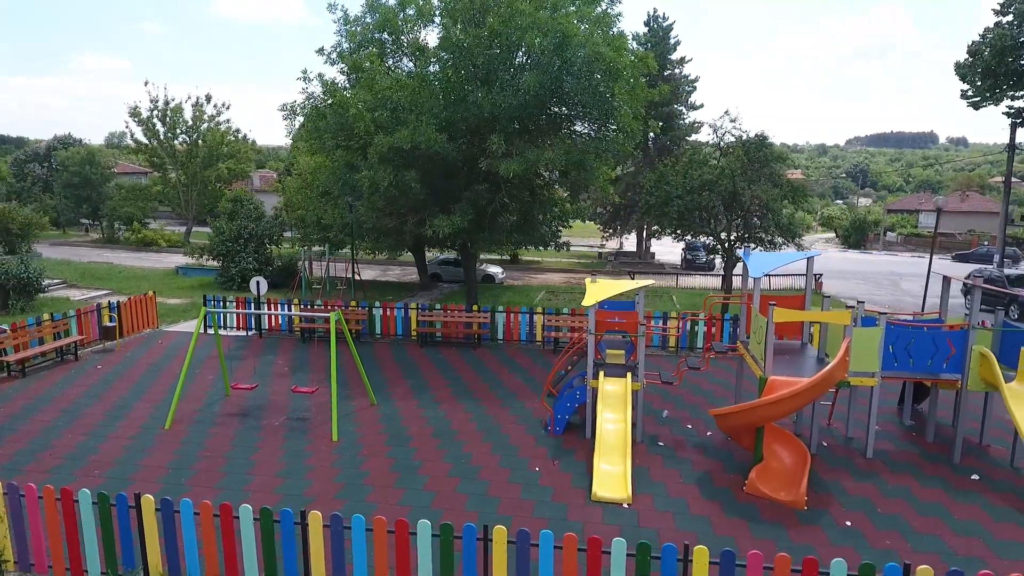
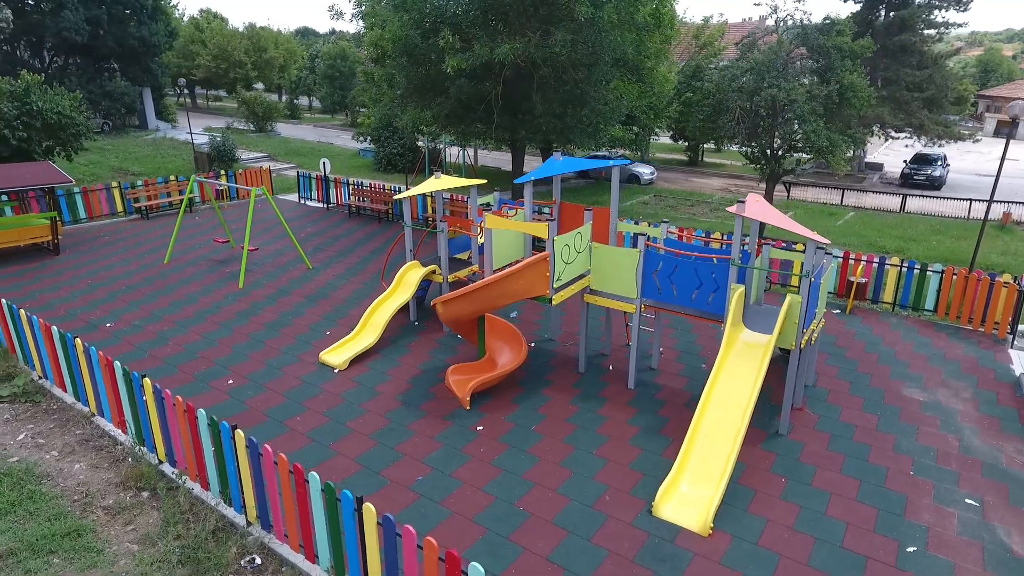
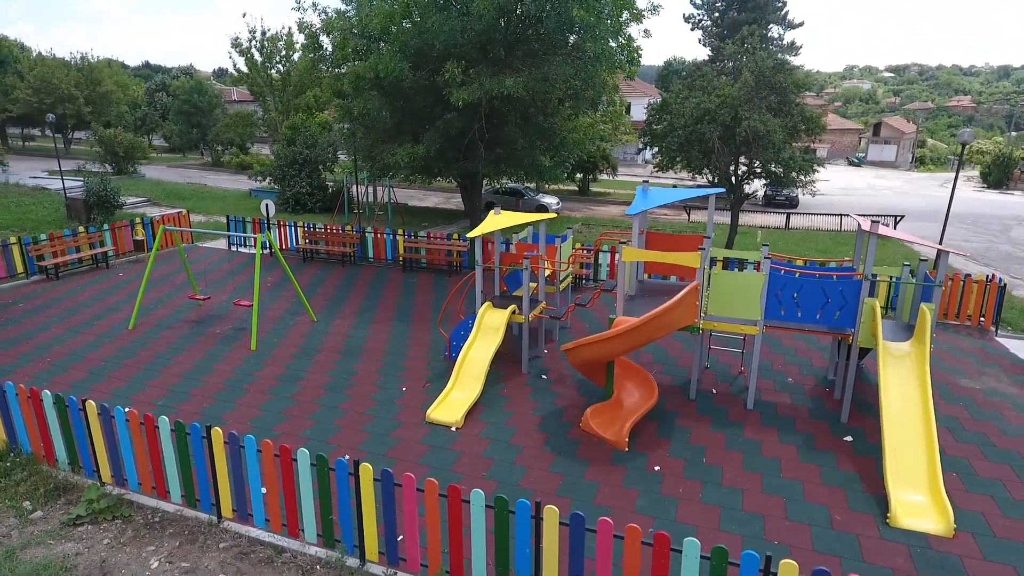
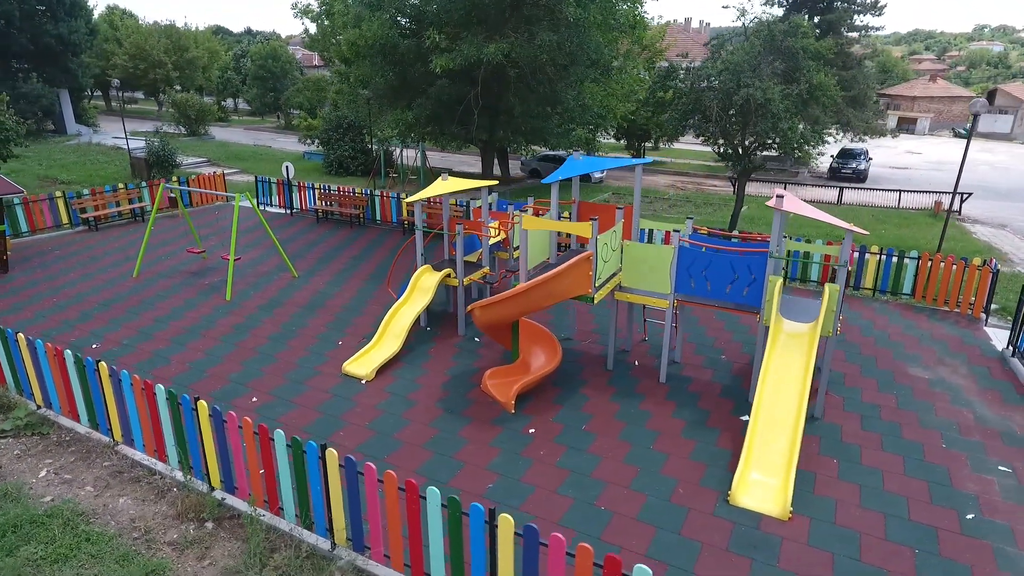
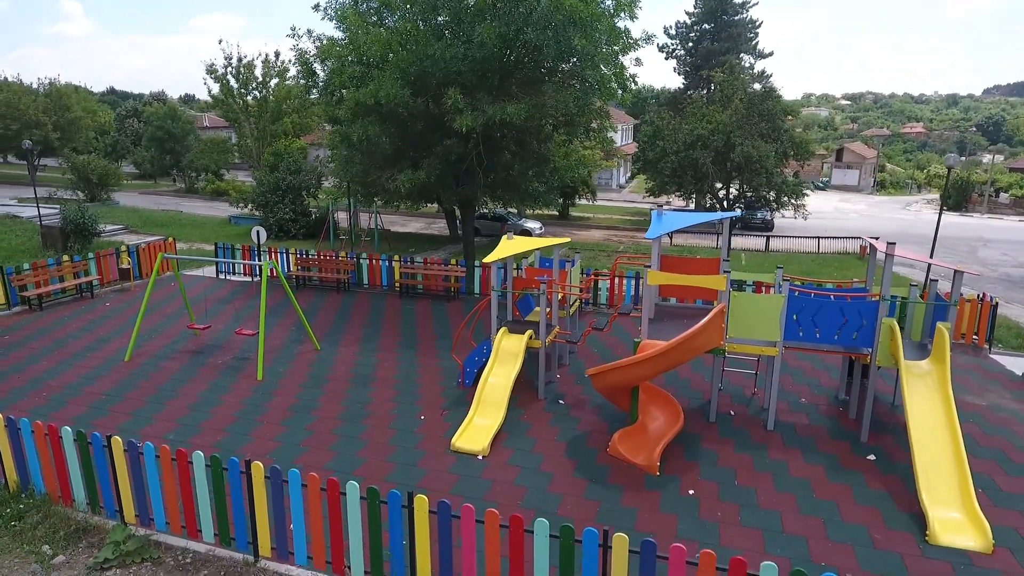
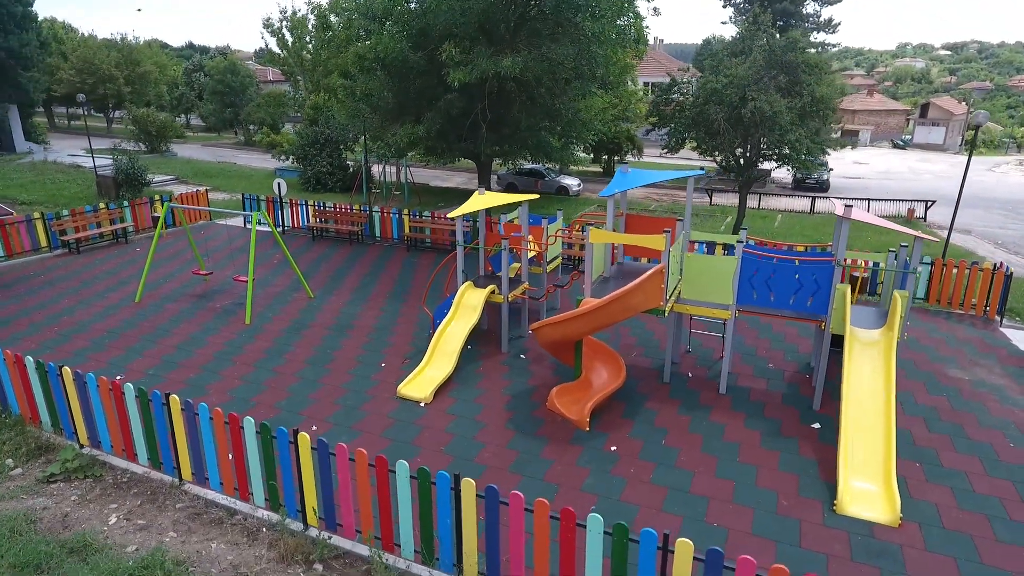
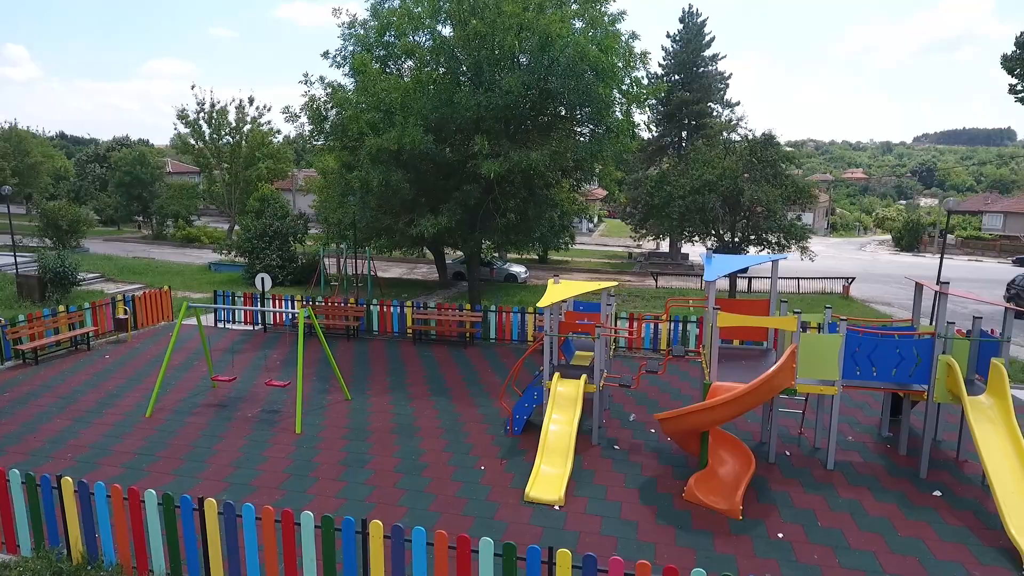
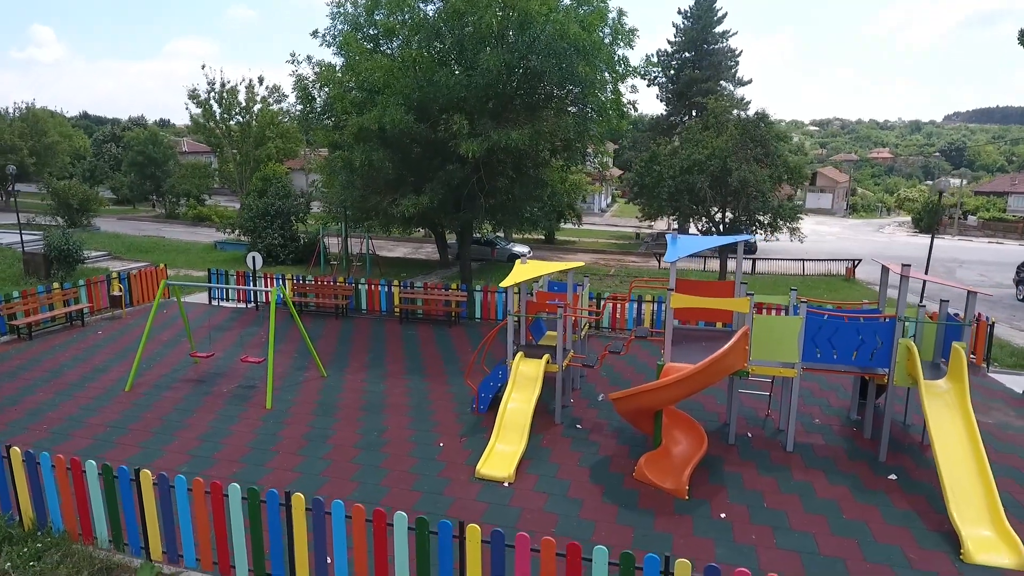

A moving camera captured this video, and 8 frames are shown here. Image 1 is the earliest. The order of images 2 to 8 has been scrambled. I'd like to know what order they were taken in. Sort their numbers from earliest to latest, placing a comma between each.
7, 8, 5, 3, 6, 4, 2
